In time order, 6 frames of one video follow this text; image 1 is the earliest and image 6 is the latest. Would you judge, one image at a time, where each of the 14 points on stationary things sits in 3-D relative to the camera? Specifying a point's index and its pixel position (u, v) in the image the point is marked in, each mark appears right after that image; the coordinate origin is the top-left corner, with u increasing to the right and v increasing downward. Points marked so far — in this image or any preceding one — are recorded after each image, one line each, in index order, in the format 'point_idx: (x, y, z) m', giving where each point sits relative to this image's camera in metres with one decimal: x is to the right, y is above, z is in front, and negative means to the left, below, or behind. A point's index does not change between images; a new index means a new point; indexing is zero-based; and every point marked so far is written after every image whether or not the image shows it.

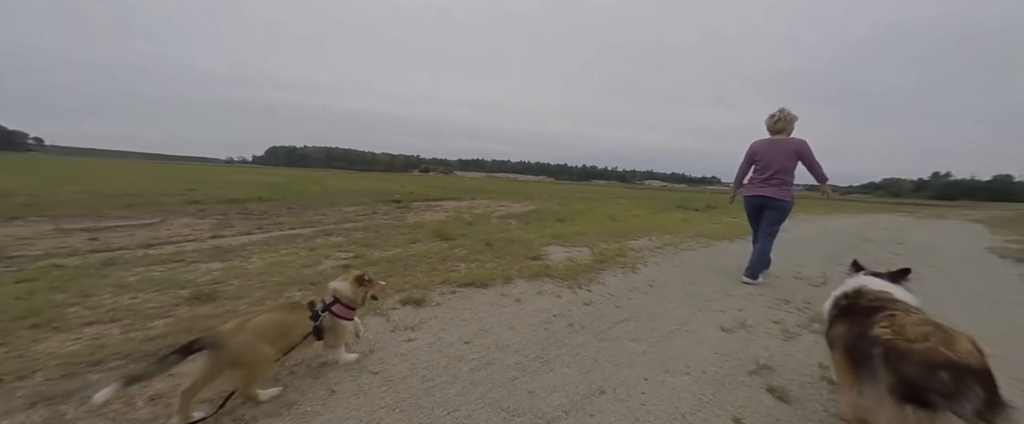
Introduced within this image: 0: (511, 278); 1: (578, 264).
0: (0.0, -1.1, +5.4) m
1: (+1.4, -1.1, +6.5) m
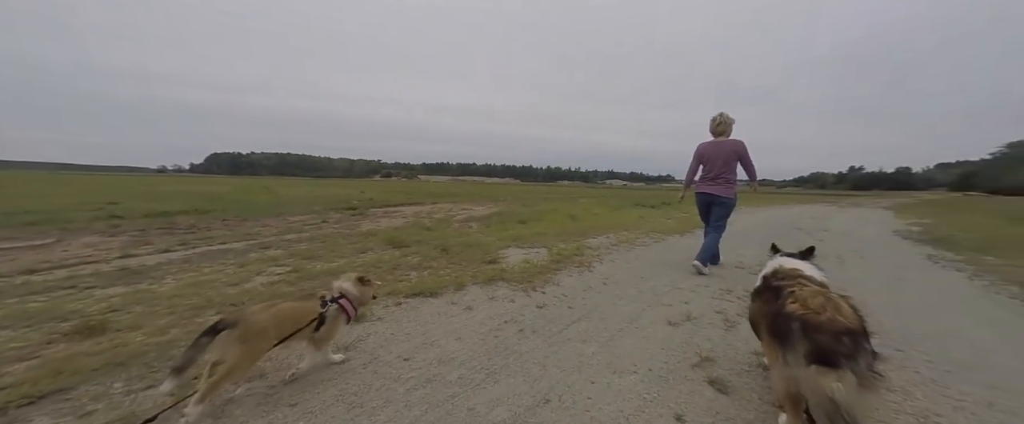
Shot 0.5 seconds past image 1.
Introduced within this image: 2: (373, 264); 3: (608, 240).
0: (-0.8, -1.2, +5.2) m
1: (+0.5, -1.1, +6.5) m
2: (-2.7, -1.0, +6.2) m
3: (+3.0, -0.9, +9.8) m
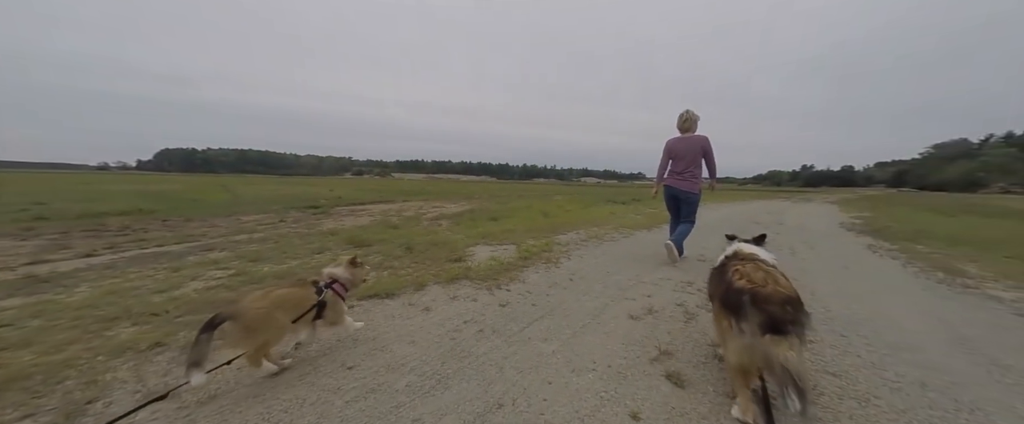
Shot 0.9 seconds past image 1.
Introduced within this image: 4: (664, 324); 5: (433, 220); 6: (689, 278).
0: (-1.4, -1.1, +4.9) m
1: (-0.2, -1.0, +6.3) m
2: (-3.4, -1.0, +5.8) m
3: (+2.0, -0.7, +9.8) m
4: (+1.9, -1.4, +3.9) m
5: (-3.4, -0.4, +13.4) m
6: (+3.3, -1.2, +5.8) m
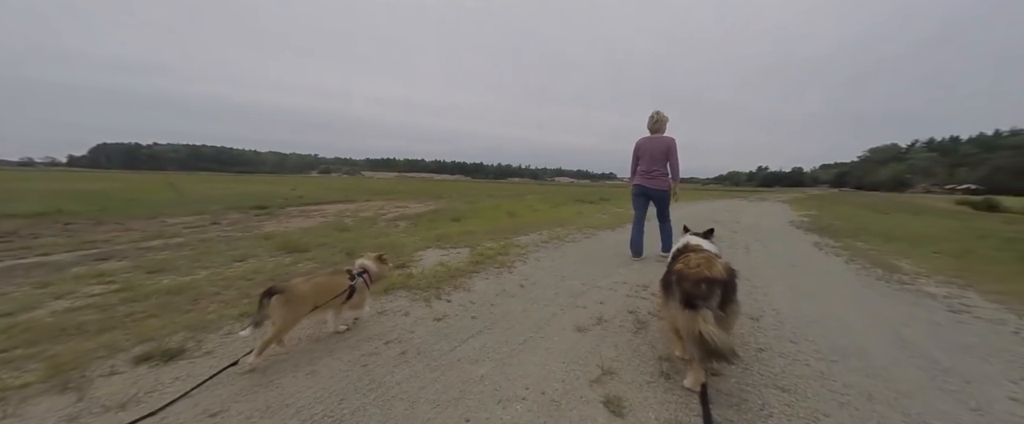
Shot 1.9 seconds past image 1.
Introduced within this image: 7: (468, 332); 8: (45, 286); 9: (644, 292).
0: (-2.2, -1.2, +4.3) m
1: (-1.1, -1.0, +5.8) m
2: (-4.2, -1.0, +5.0) m
3: (+0.8, -0.8, +9.5) m
4: (+1.1, -1.4, +3.6) m
5: (-4.9, -0.4, +12.6) m
6: (+2.4, -1.2, +5.6) m
7: (-0.5, -1.4, +3.6) m
8: (-6.6, -1.0, +4.5) m
9: (+2.1, -1.3, +5.0) m
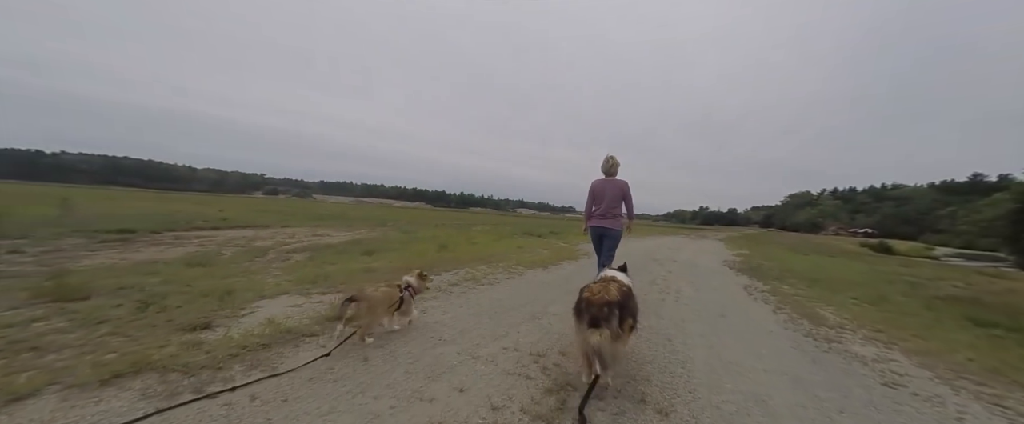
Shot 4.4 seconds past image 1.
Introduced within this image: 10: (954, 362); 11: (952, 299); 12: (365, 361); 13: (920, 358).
0: (-3.9, -1.5, +2.6) m
1: (-3.1, -1.5, +4.2) m
2: (-6.0, -1.3, +3.0) m
3: (-1.6, -1.7, +8.1) m
4: (-0.5, -1.8, +2.2) m
5: (-7.6, -1.4, +10.5) m
6: (+0.4, -1.8, +4.4) m
7: (-2.2, -1.7, +2.1) m
8: (-8.3, -1.2, +2.2) m
9: (+0.2, -1.8, +3.7) m
10: (+6.7, -2.3, +4.8) m
11: (+14.3, -2.8, +10.2) m
12: (-1.7, -1.7, +3.6) m
13: (+6.4, -2.3, +5.0) m
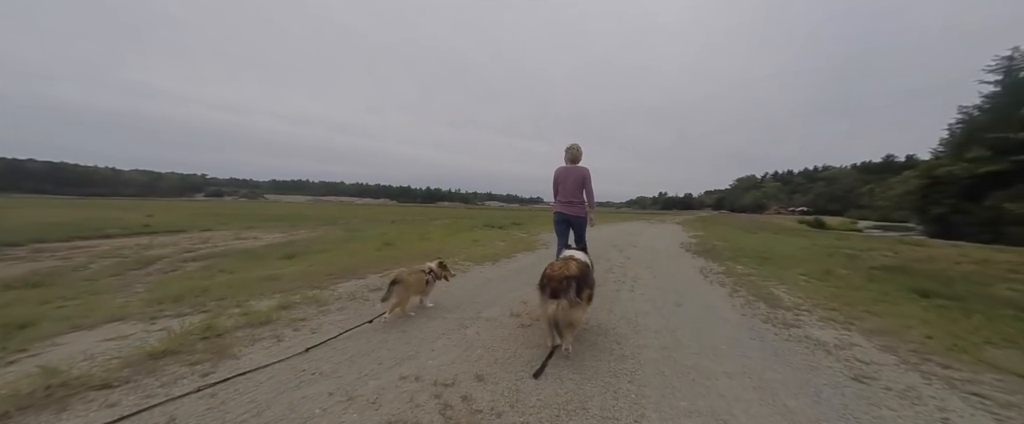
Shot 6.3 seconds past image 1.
0: (-4.7, -1.5, +1.2) m
1: (-4.0, -1.5, +2.8) m
2: (-6.9, -1.4, +1.4) m
3: (-3.0, -1.5, +6.9) m
4: (-1.3, -1.7, +1.1) m
5: (-9.2, -1.4, +8.6) m
6: (-0.6, -1.6, +3.4) m
7: (-2.9, -1.7, +0.8) m
8: (-9.1, -1.4, +0.3) m
9: (-0.7, -1.7, +2.7) m
10: (+5.7, -1.8, +4.5) m
11: (+12.6, -1.9, +10.6) m
12: (-2.6, -1.6, +2.4) m
13: (+5.4, -1.9, +4.6) m
